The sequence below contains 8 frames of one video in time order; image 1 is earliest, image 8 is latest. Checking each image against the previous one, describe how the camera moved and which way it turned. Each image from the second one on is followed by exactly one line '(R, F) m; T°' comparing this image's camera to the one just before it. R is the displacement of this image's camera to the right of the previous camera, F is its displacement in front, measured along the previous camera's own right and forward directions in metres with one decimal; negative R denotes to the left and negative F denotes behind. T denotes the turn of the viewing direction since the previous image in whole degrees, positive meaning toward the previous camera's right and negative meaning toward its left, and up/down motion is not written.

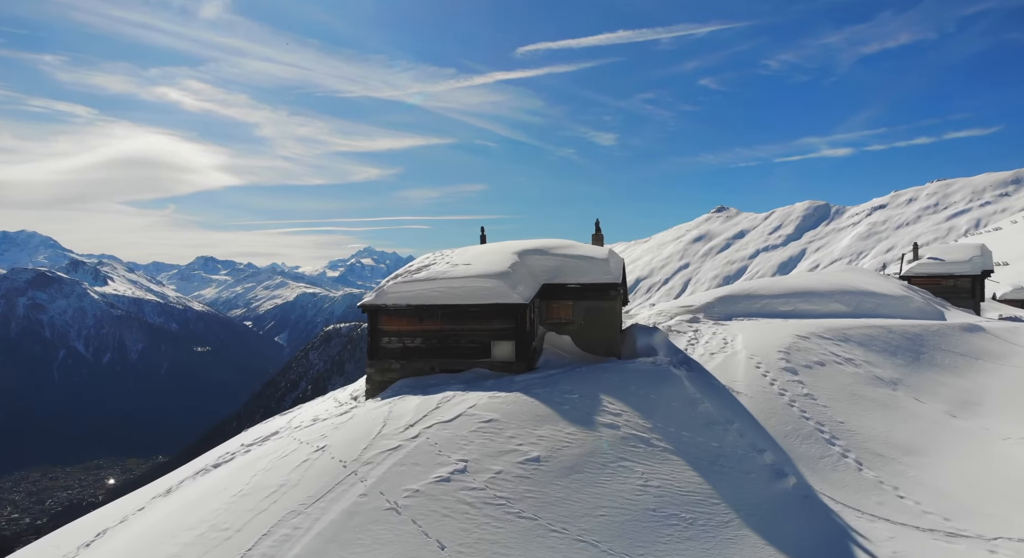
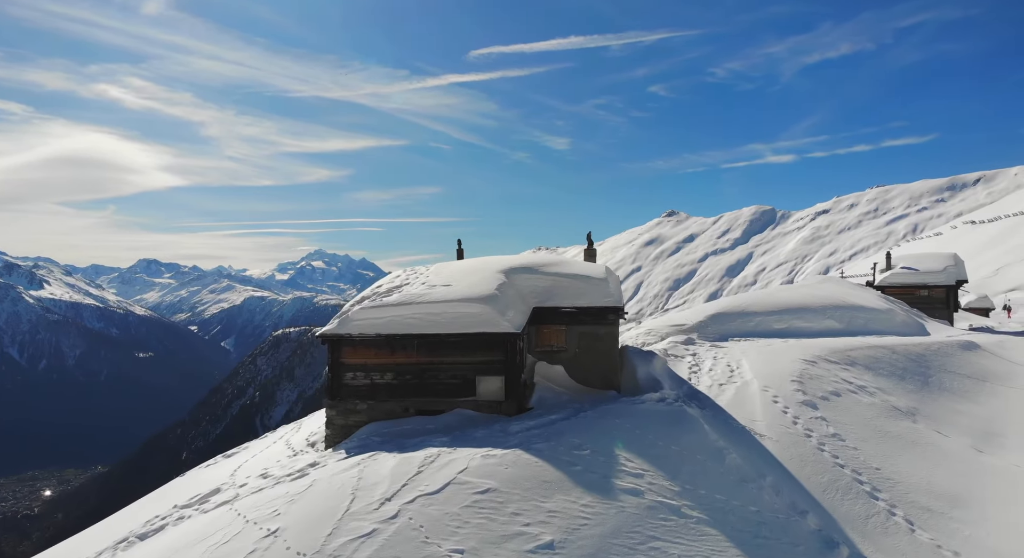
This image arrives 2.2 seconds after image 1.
(-0.9, +2.9) m; +4°
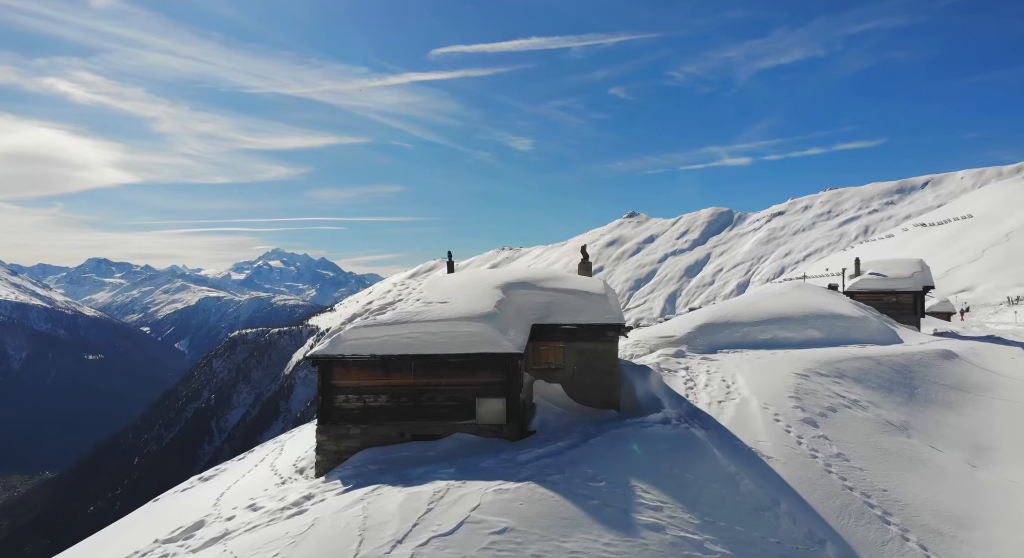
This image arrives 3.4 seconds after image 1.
(-1.0, +0.7) m; +3°
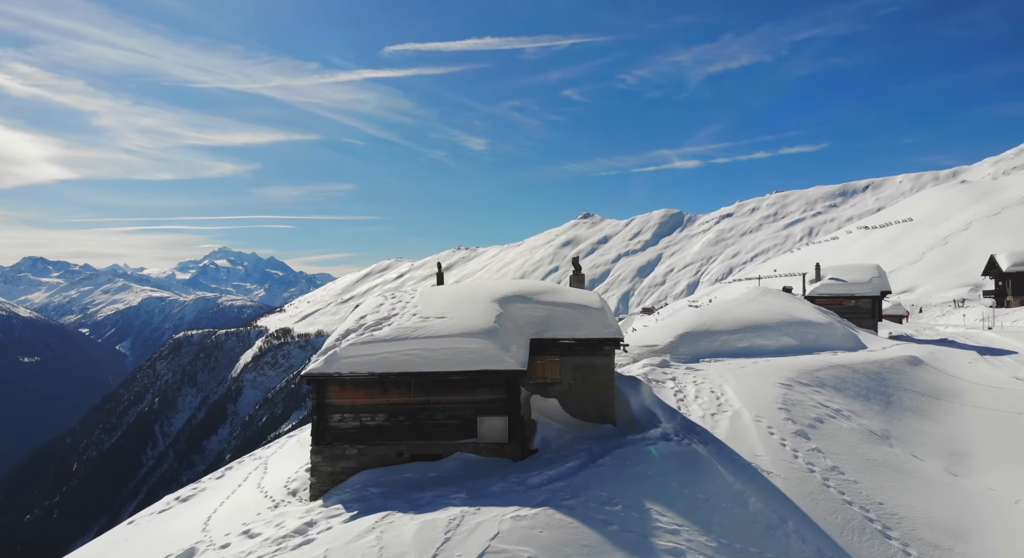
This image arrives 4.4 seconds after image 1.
(-1.2, +0.3) m; +4°
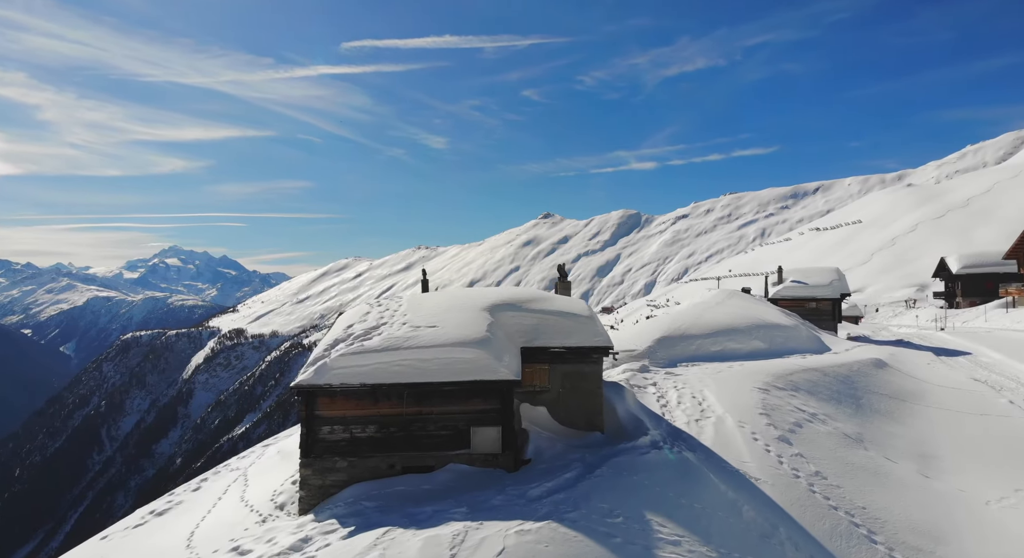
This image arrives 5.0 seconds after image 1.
(-0.8, +0.1) m; +3°
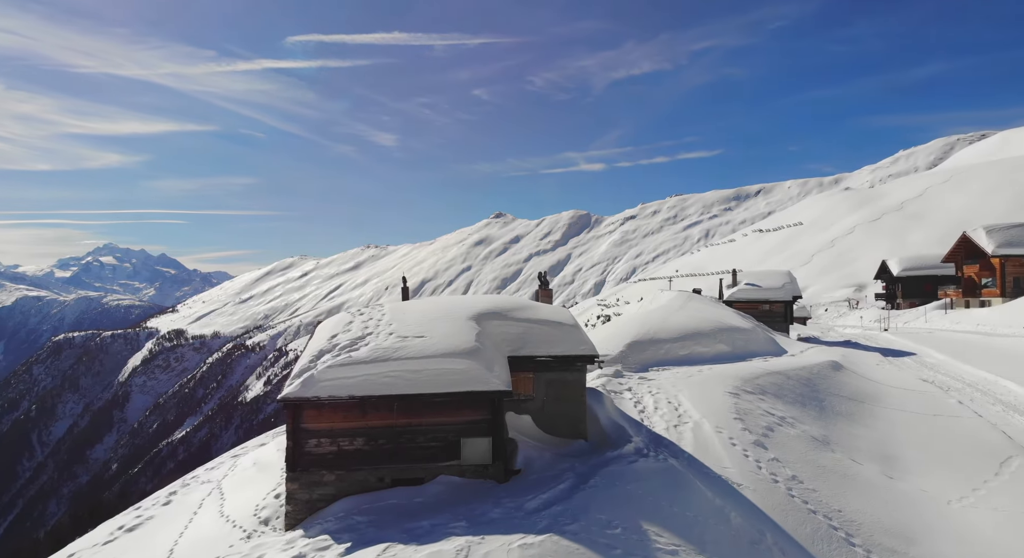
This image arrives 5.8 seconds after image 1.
(-1.0, 0.0) m; +4°
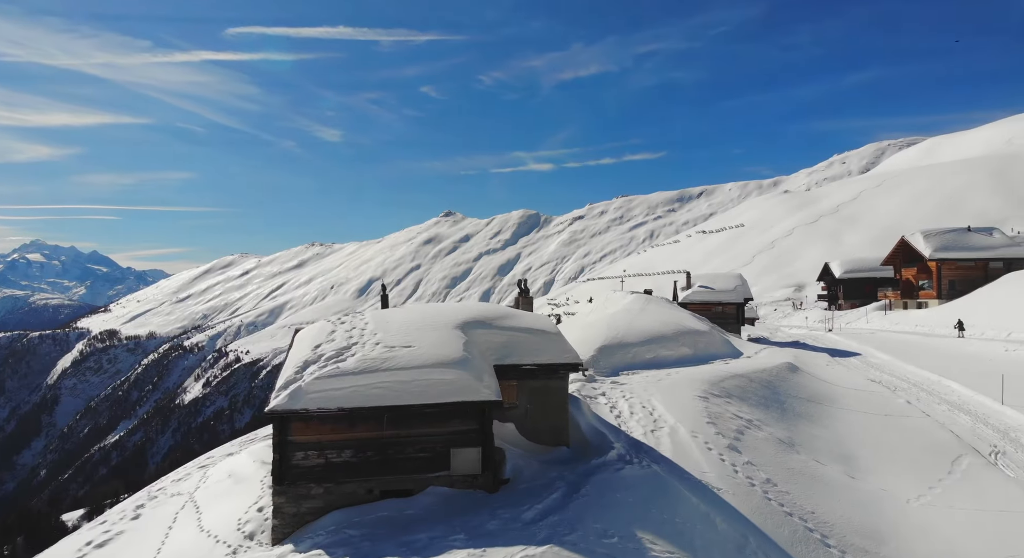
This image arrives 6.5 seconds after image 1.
(-1.0, 0.0) m; +4°
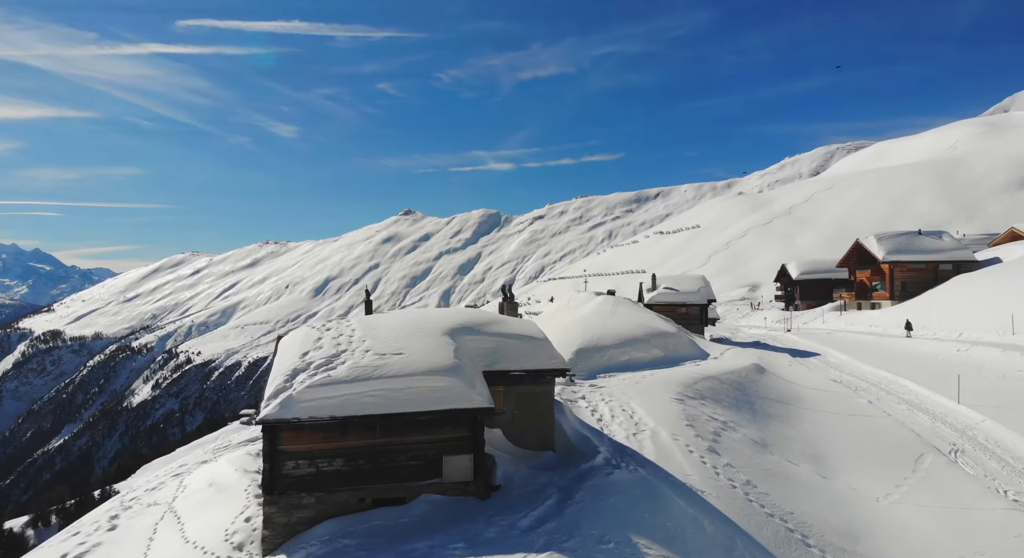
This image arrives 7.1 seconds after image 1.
(-0.8, -0.1) m; +4°
